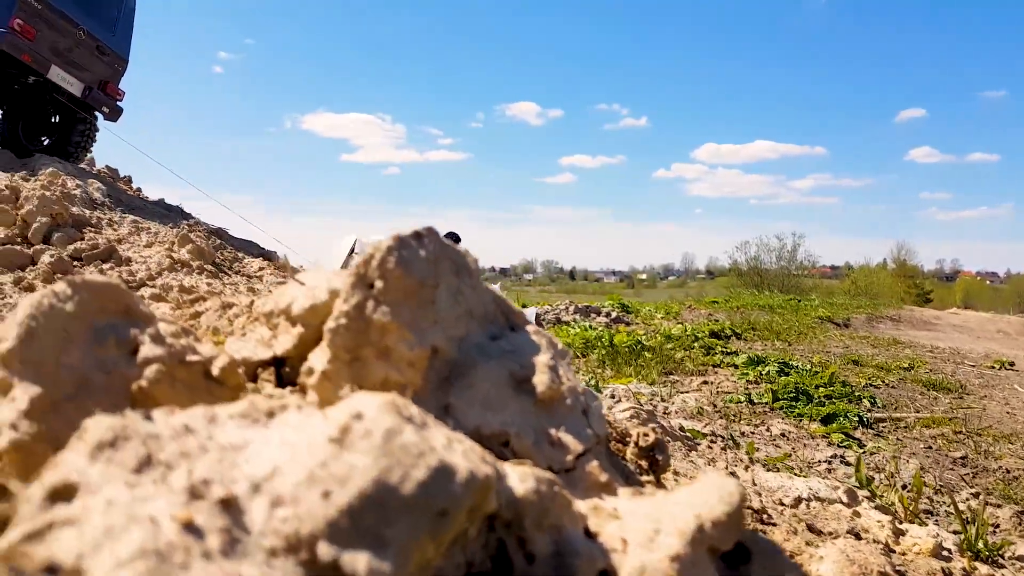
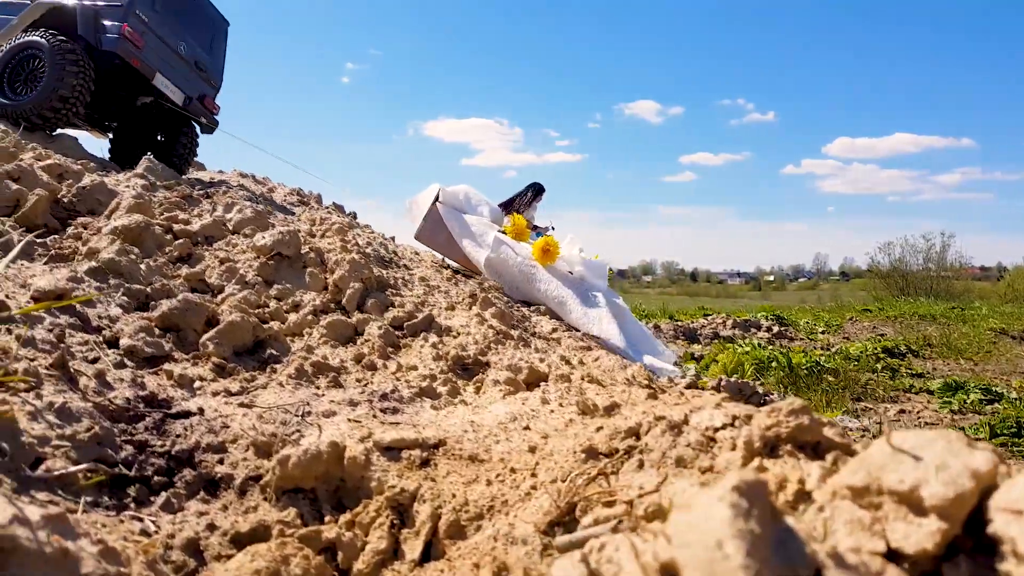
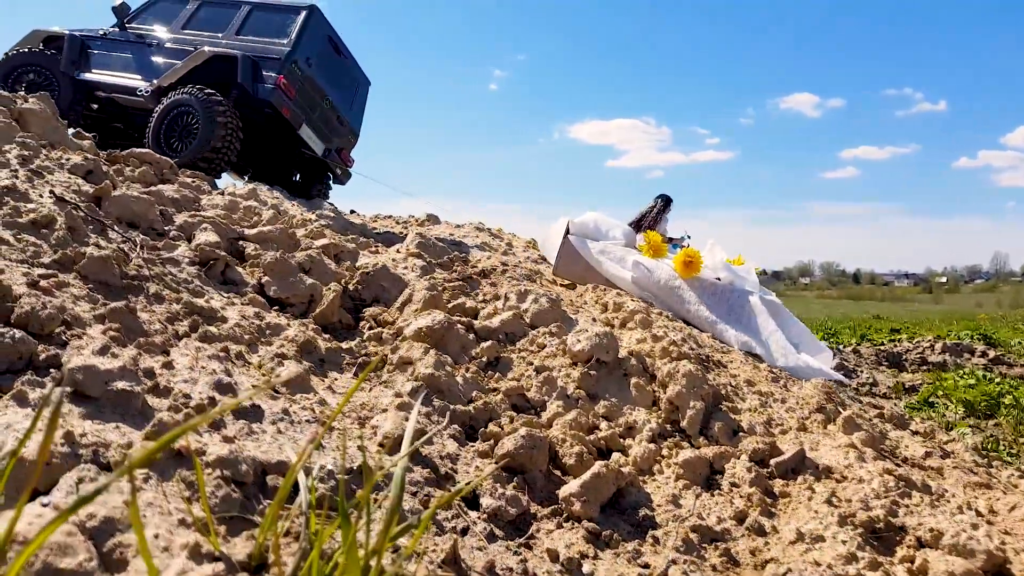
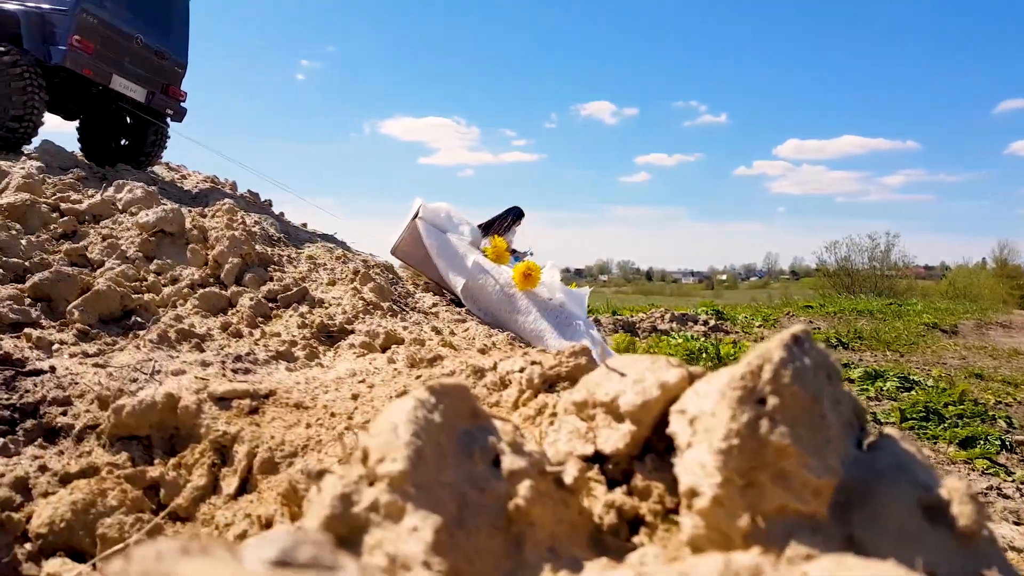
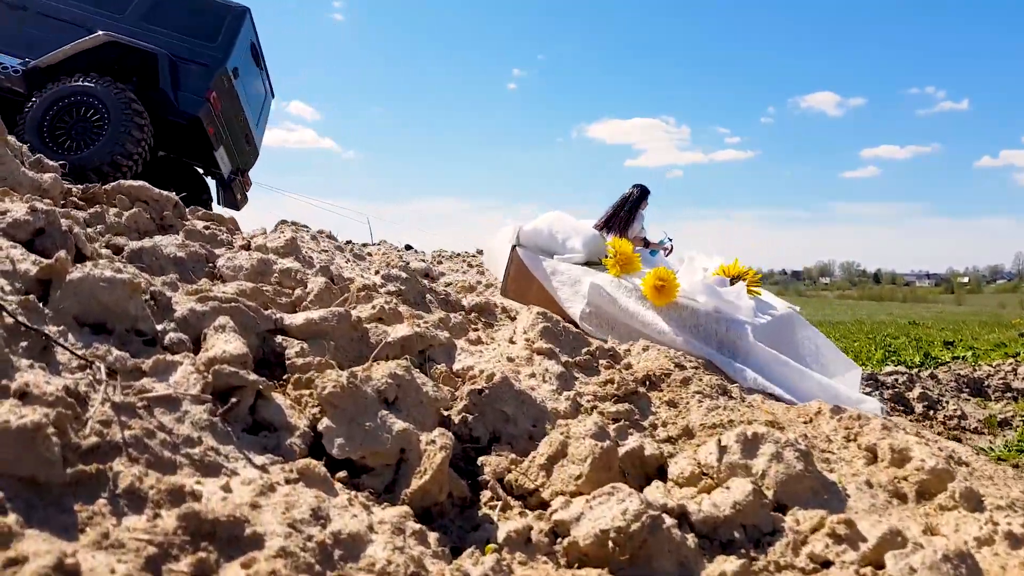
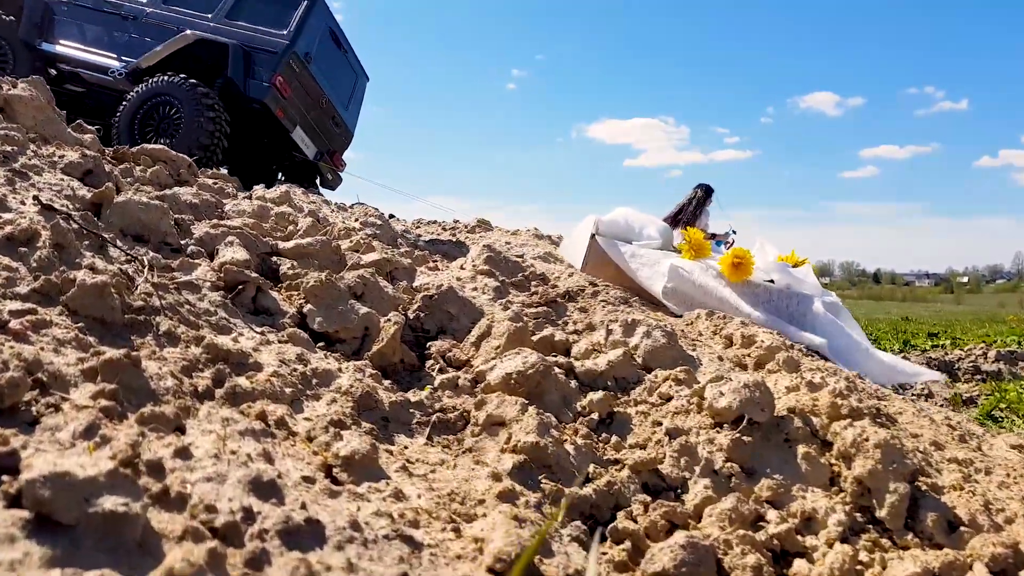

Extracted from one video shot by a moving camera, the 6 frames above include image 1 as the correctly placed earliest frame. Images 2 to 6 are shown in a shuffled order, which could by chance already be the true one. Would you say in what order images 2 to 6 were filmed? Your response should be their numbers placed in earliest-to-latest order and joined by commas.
4, 2, 3, 6, 5
